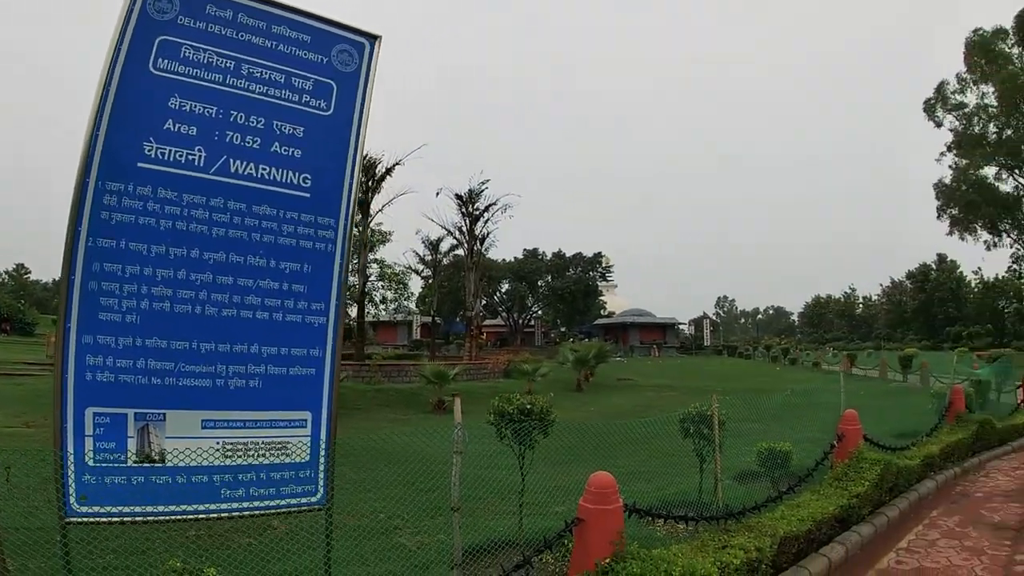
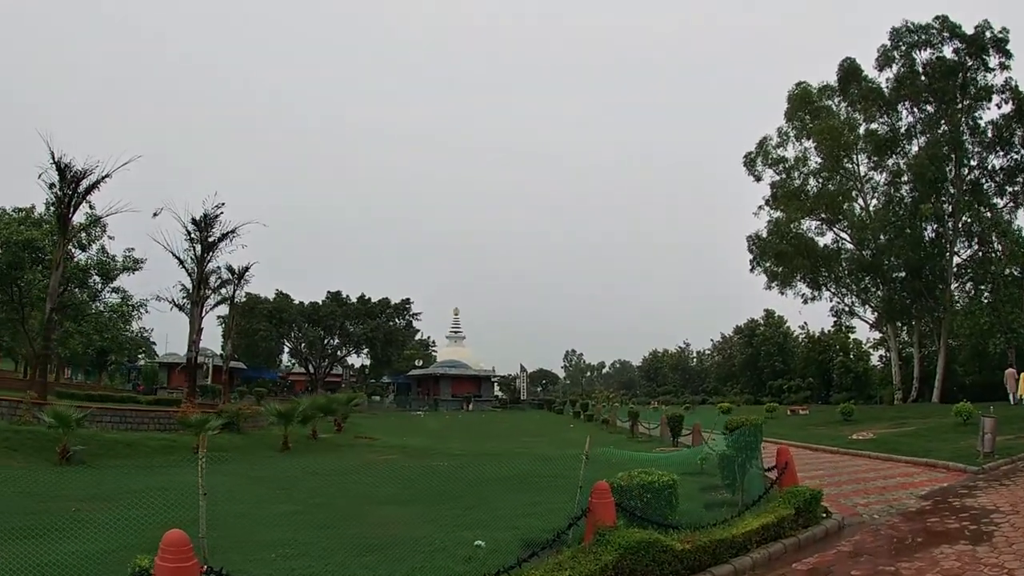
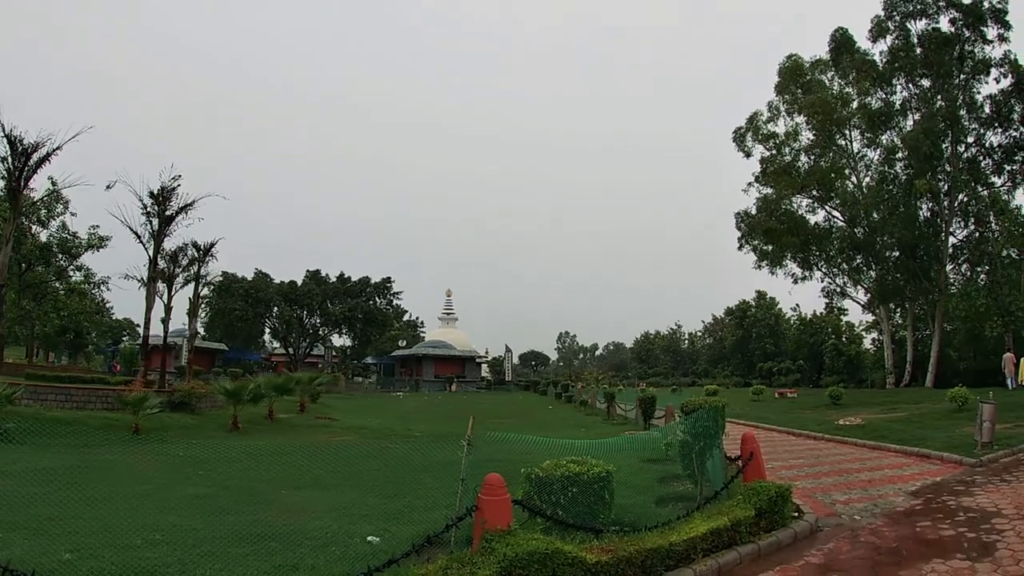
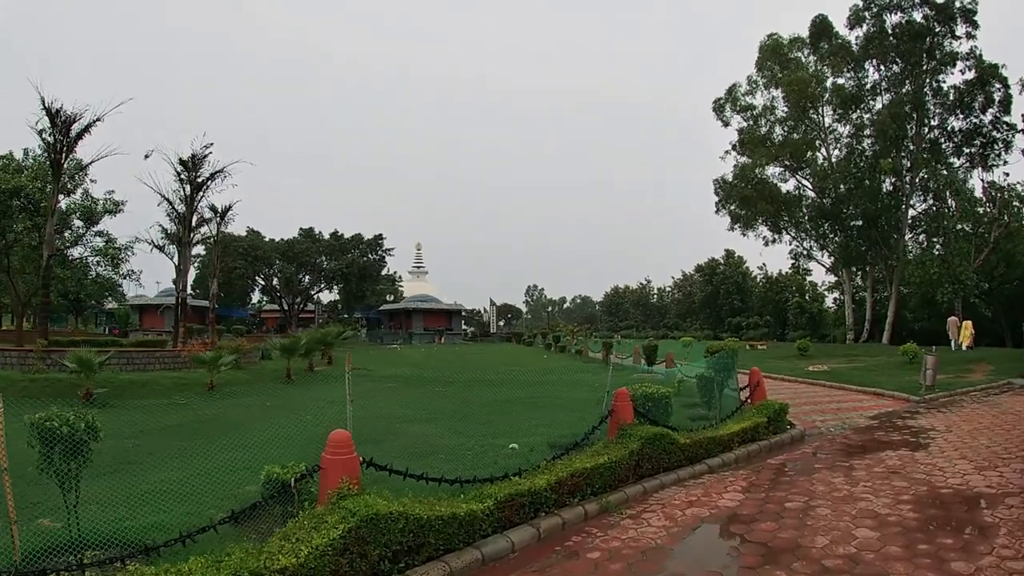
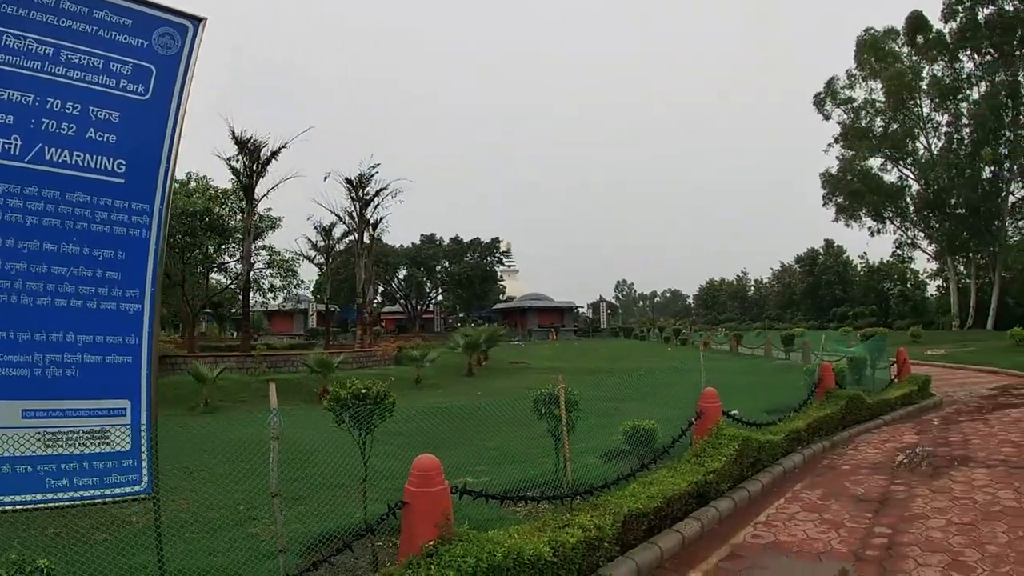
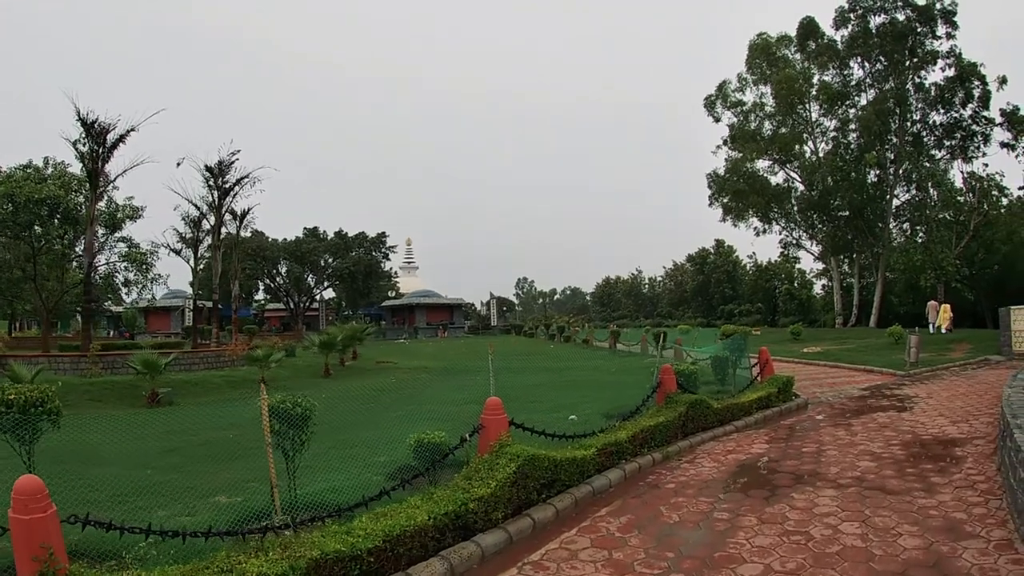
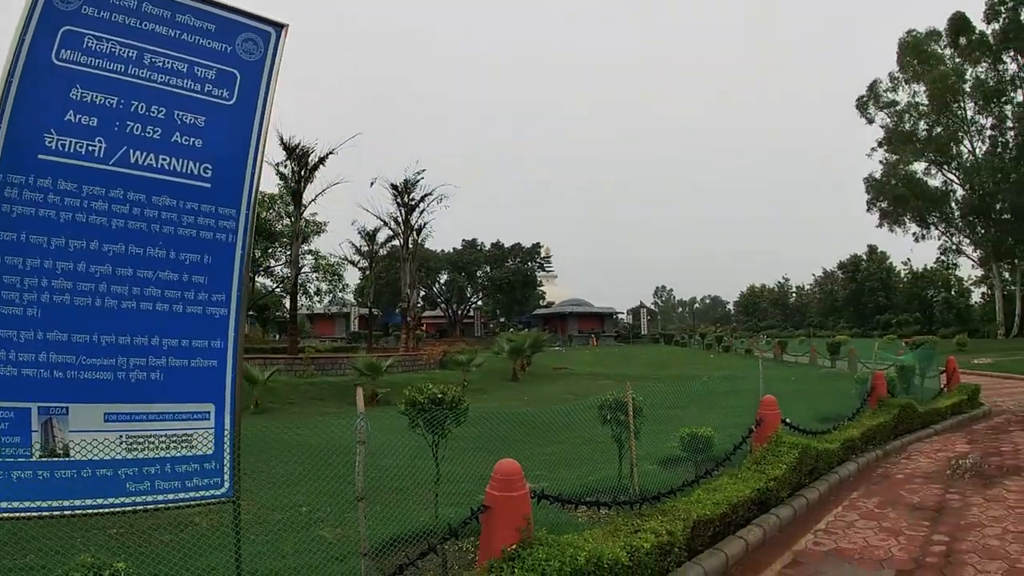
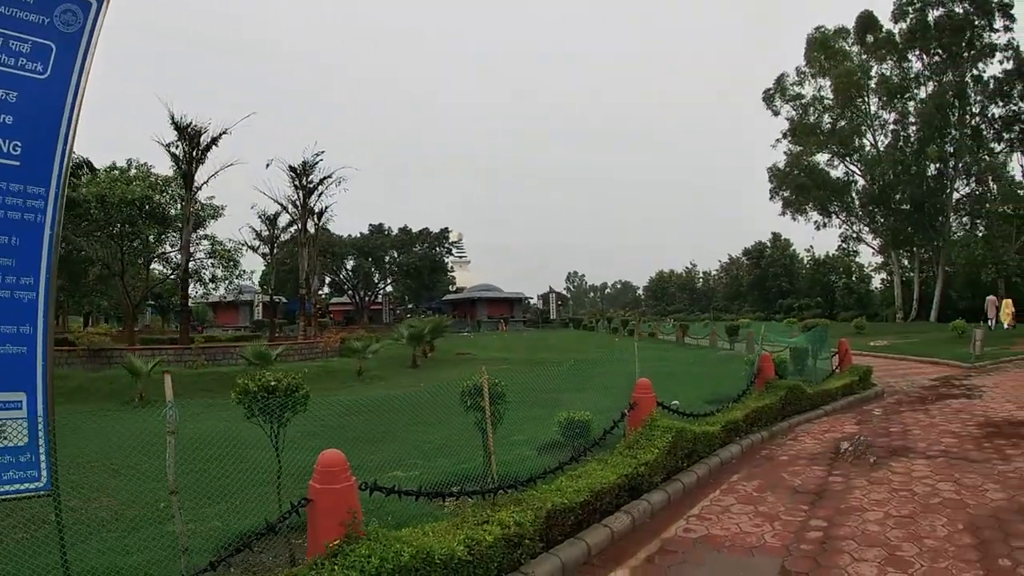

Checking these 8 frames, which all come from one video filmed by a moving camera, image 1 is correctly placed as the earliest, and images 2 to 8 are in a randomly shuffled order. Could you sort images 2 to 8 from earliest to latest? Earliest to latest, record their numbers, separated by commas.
7, 5, 8, 6, 4, 2, 3
